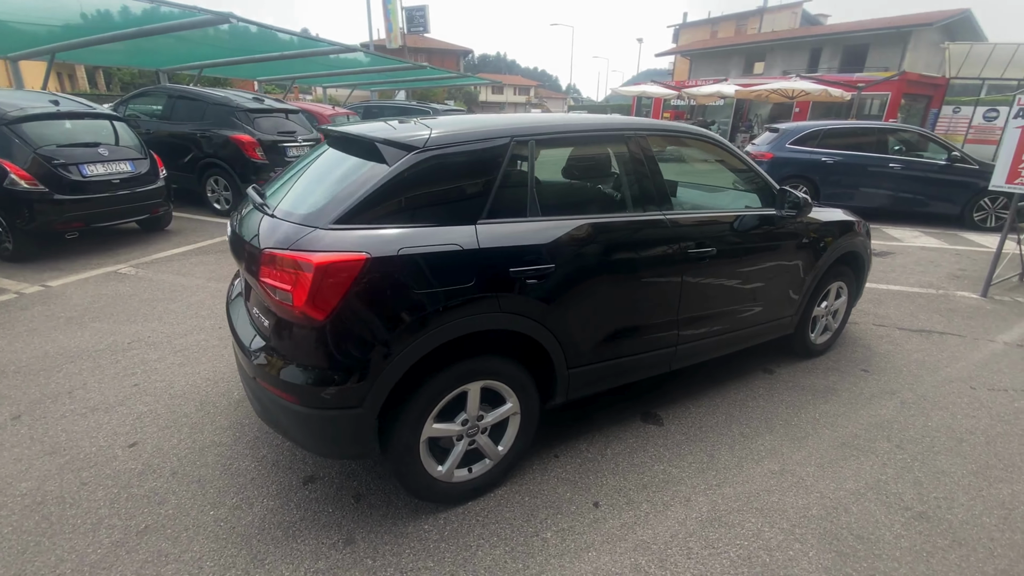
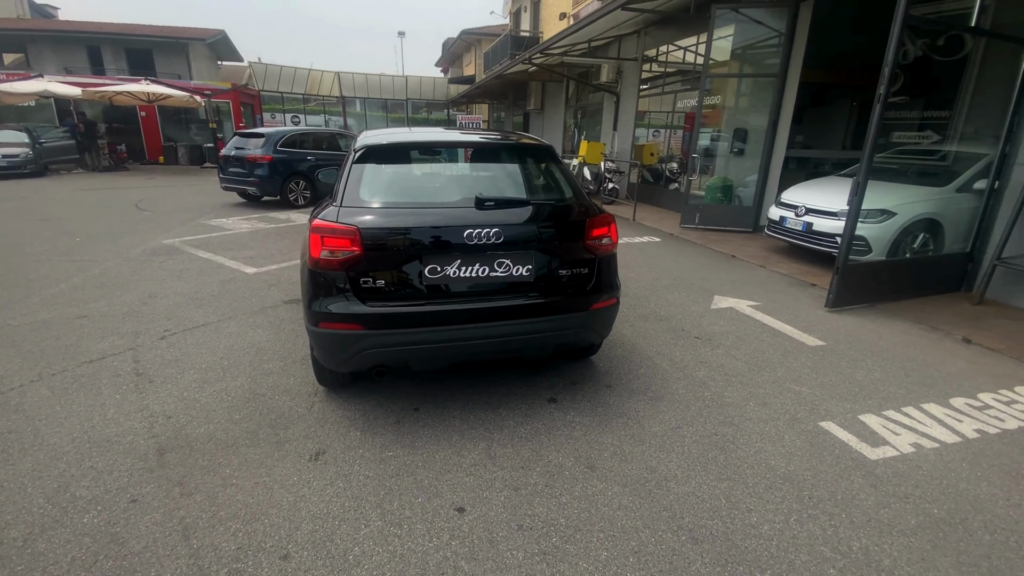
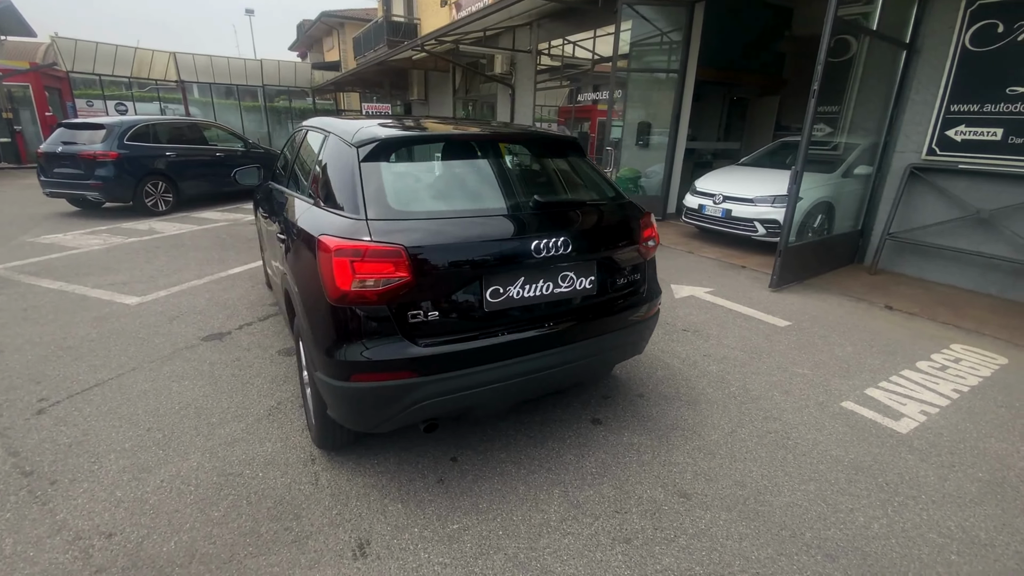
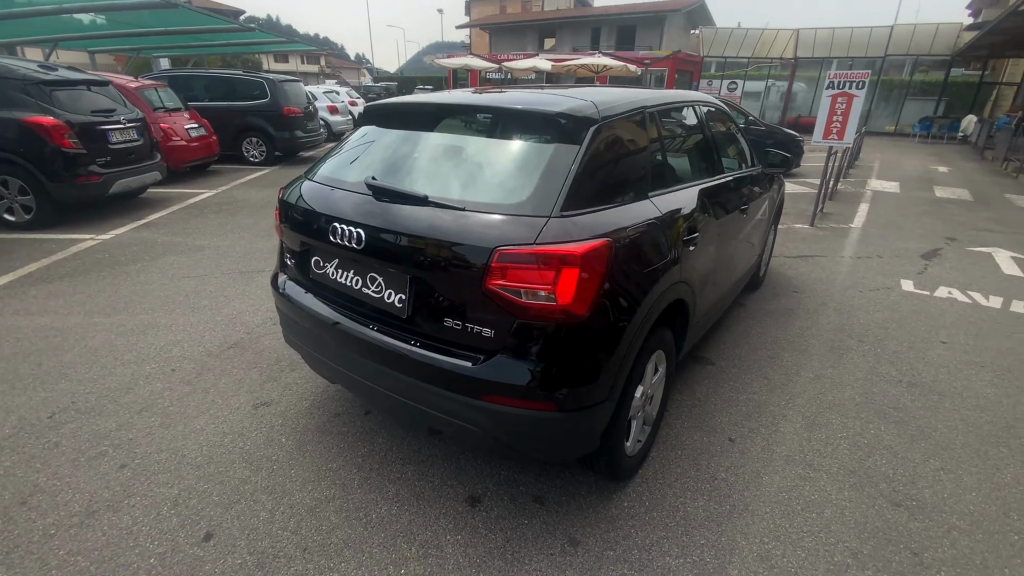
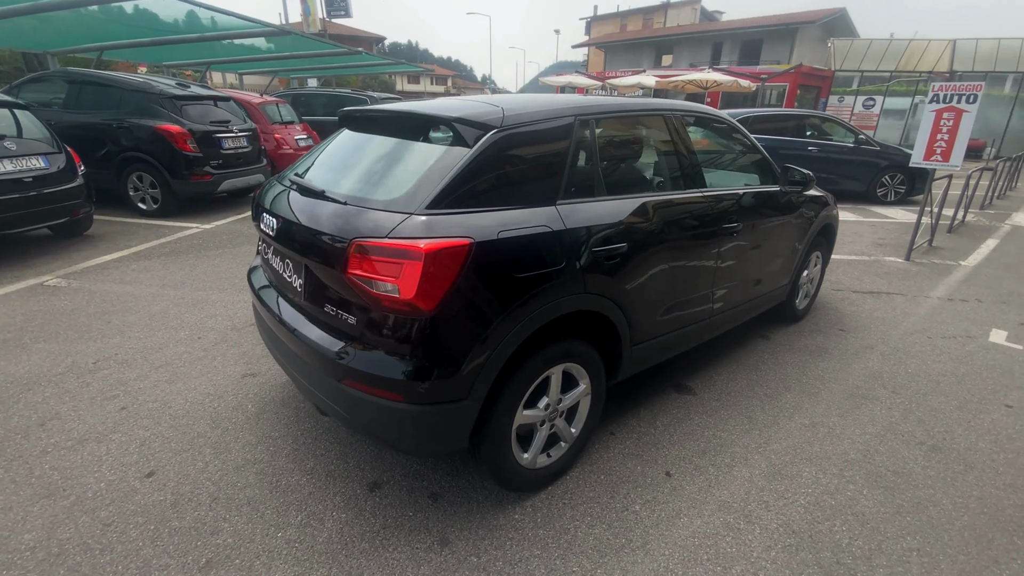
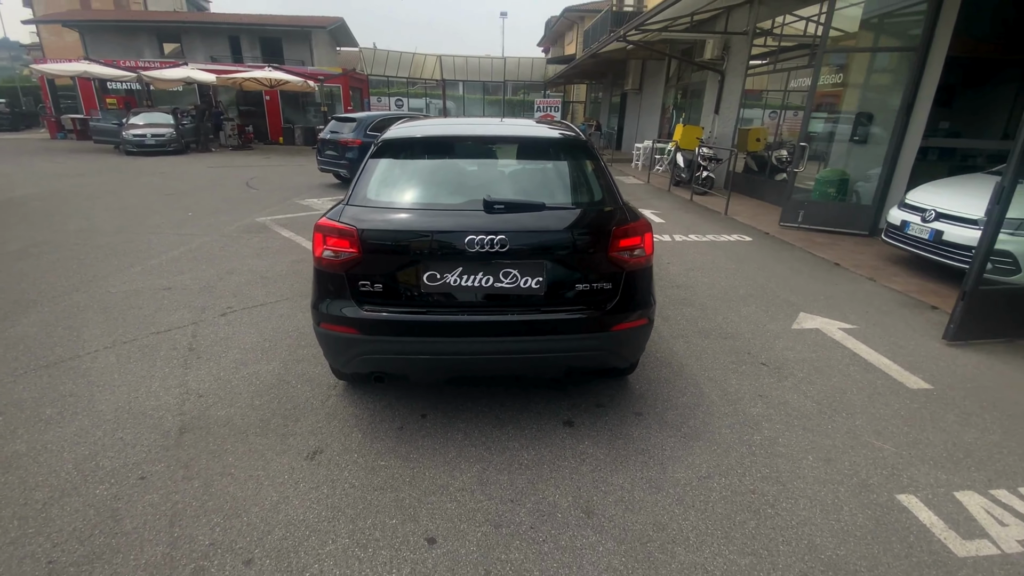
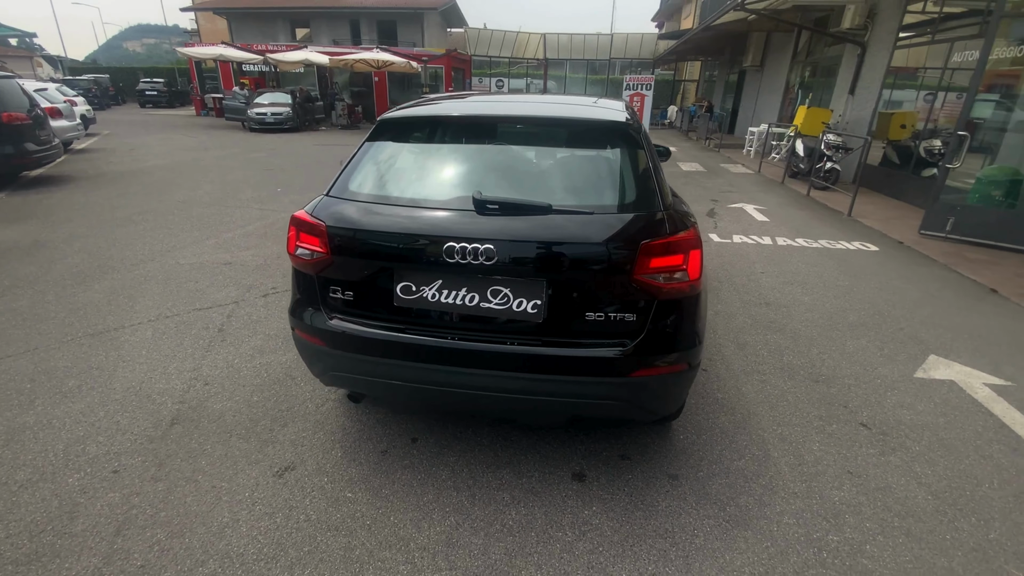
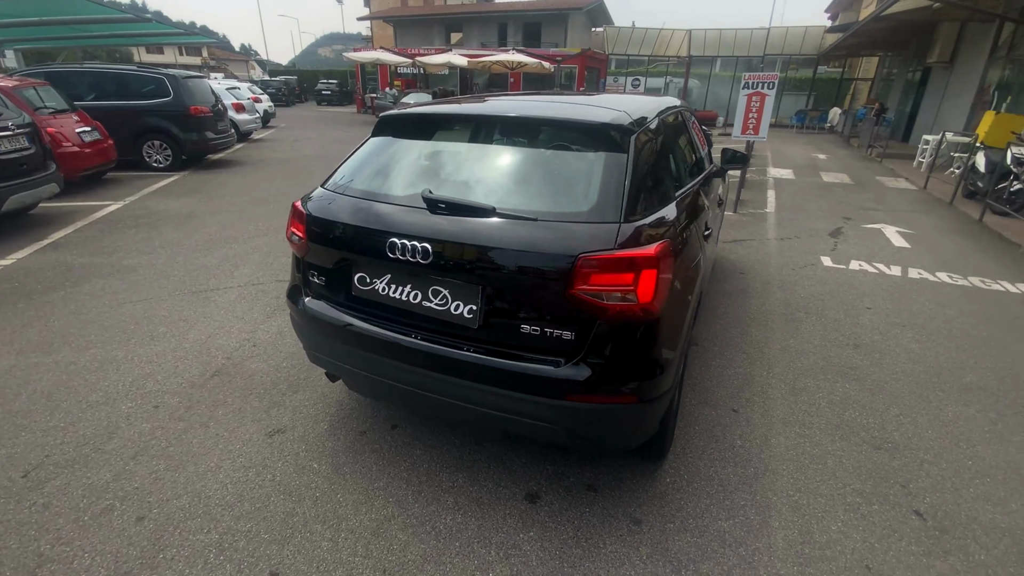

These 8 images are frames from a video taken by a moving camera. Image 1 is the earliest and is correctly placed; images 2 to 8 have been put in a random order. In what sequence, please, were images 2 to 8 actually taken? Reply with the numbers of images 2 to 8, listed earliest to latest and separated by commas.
5, 4, 8, 7, 6, 2, 3
